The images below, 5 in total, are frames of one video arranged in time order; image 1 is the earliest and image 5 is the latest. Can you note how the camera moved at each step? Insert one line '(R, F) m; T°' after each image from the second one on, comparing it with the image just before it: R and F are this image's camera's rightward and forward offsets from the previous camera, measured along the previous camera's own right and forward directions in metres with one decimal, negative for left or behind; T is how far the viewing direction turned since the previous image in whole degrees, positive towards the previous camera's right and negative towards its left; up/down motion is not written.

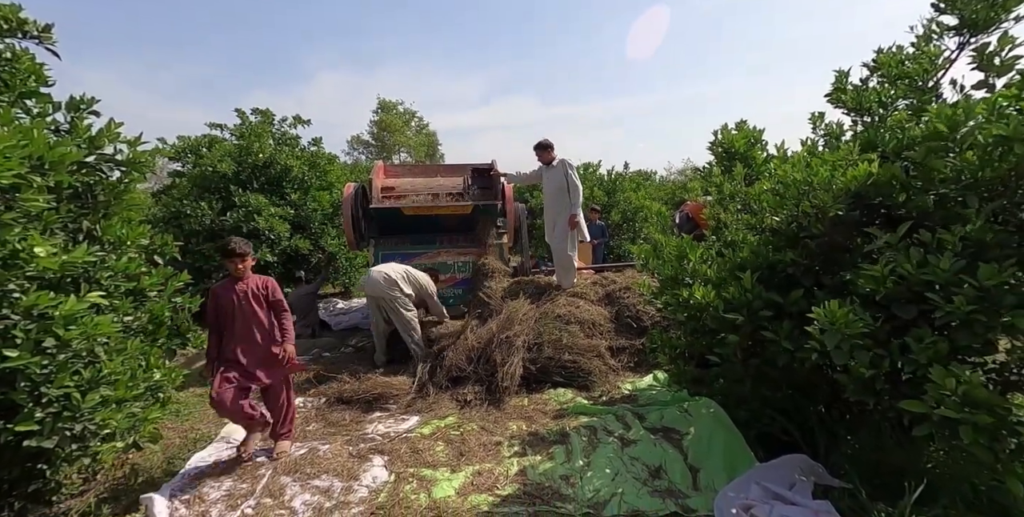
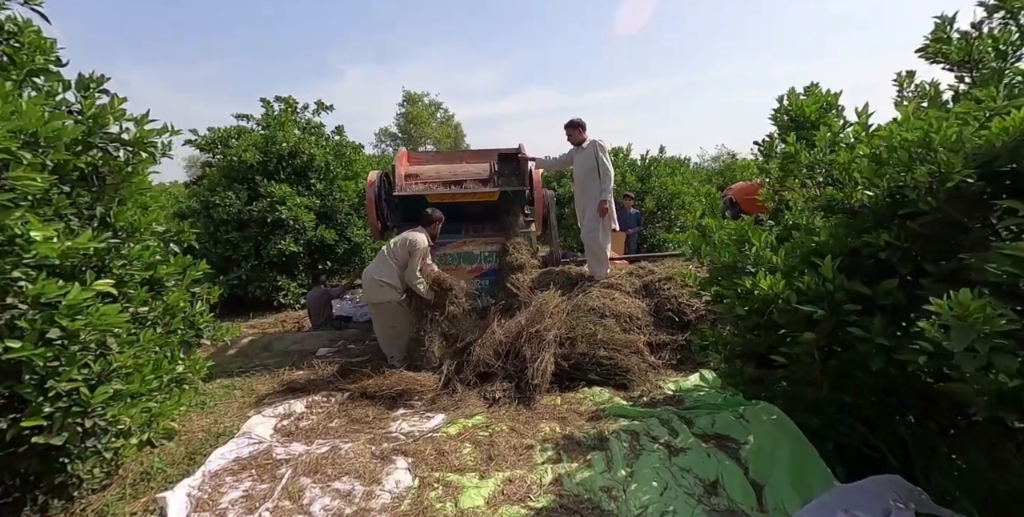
(0.0, +0.3) m; -3°
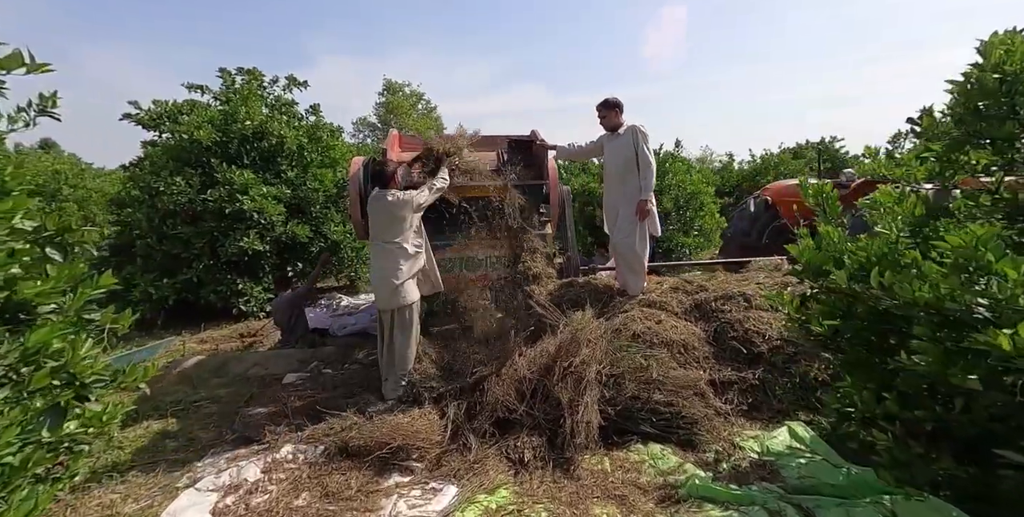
(-0.3, +1.0) m; +3°
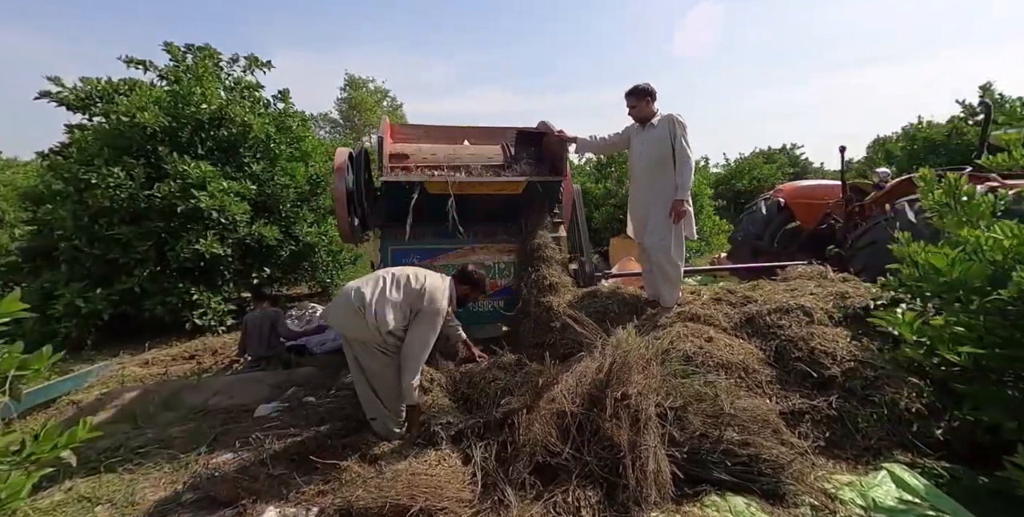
(-0.4, +0.6) m; +4°
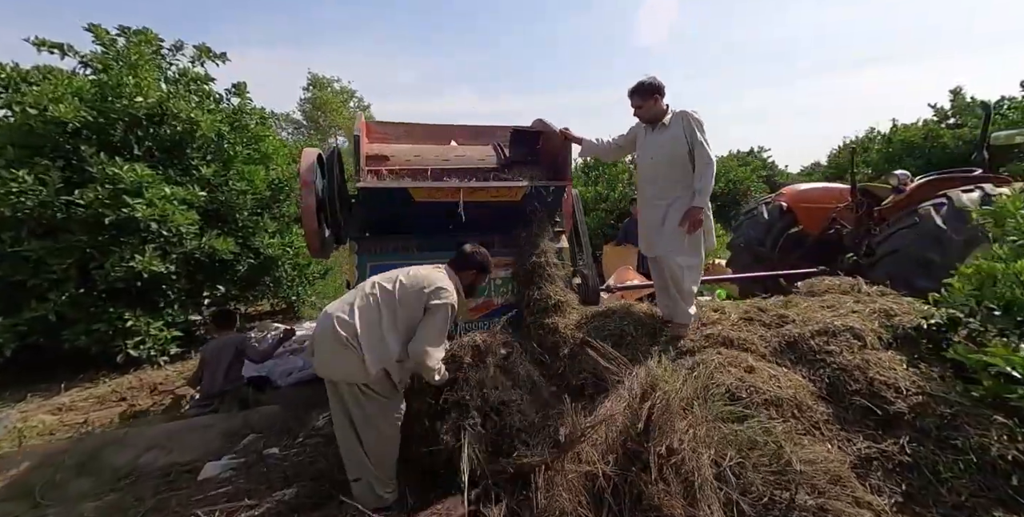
(-0.2, +0.6) m; +4°
